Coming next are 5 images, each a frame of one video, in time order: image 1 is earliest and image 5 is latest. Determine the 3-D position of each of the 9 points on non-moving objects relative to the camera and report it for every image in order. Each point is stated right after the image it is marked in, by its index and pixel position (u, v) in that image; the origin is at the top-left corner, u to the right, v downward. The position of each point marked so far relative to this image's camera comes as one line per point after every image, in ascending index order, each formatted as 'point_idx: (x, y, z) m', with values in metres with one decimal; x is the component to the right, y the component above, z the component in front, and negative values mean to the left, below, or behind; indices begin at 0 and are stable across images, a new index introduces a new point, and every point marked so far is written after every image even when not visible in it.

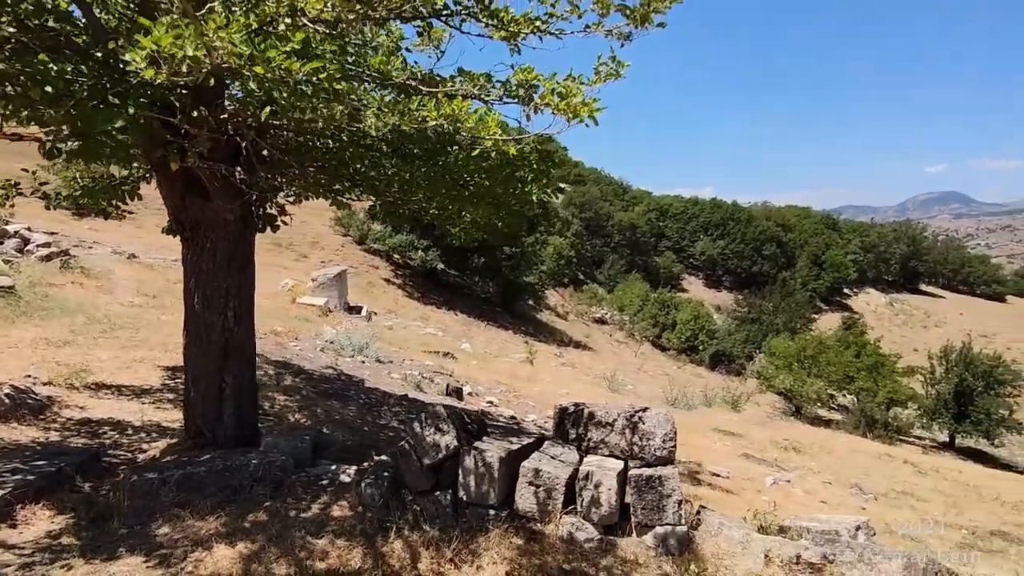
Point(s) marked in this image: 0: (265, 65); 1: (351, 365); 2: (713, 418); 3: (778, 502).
0: (-1.2, +1.1, +3.4) m
1: (-2.6, -1.3, +11.1) m
2: (+5.0, -3.1, +16.2) m
3: (+3.0, -2.4, +7.8) m
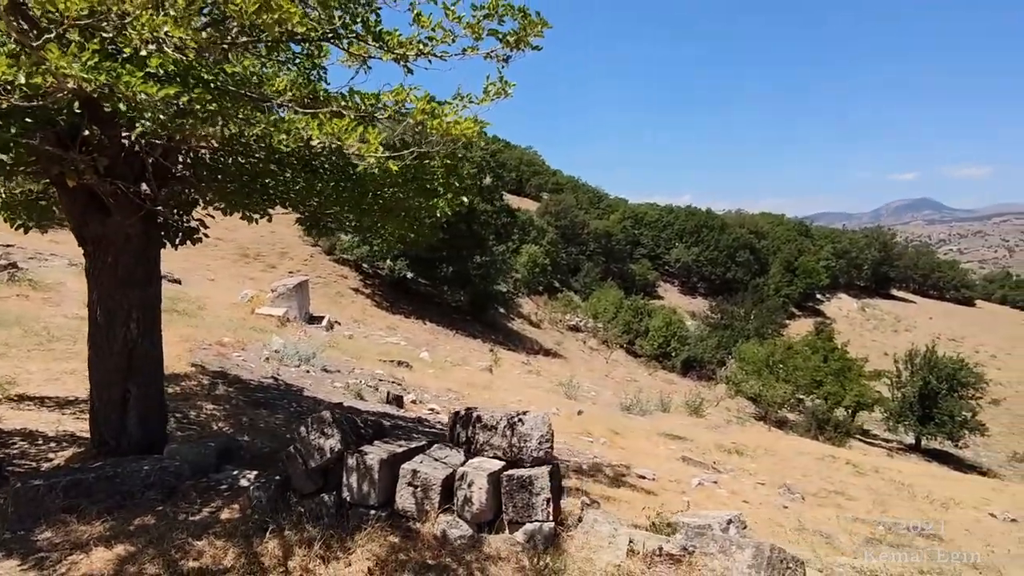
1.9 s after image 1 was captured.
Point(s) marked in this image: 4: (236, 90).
0: (-2.0, +1.0, +3.6) m
1: (-3.6, -1.4, +11.2) m
2: (+3.9, -3.3, +16.5) m
3: (+2.2, -2.5, +8.1) m
4: (-1.9, +1.3, +4.6) m
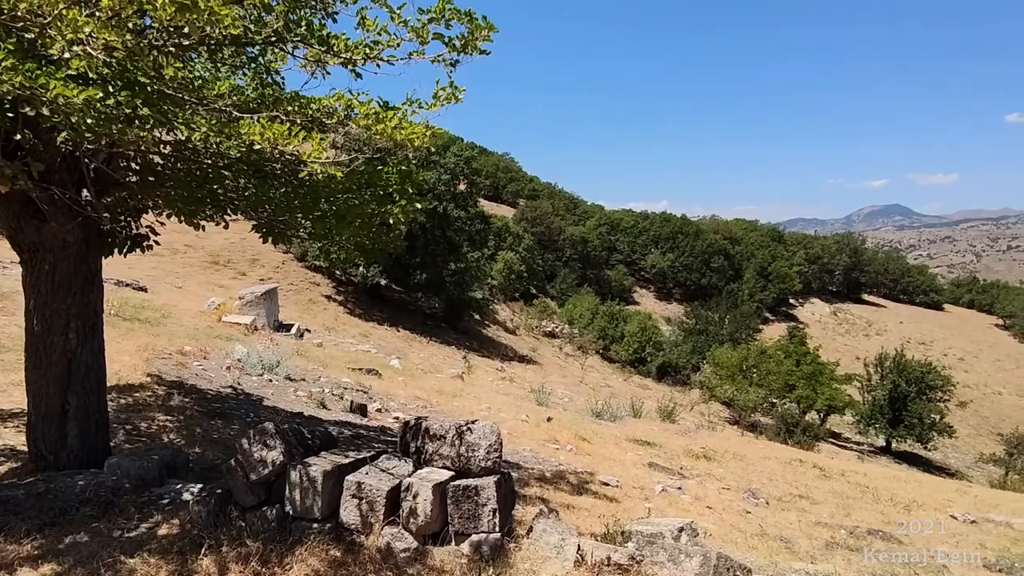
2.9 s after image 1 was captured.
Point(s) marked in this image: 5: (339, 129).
0: (-2.3, +1.0, +3.4) m
1: (-4.1, -1.5, +11.0) m
2: (+3.2, -3.4, +16.5) m
3: (+1.7, -2.6, +8.0) m
4: (-2.2, +1.3, +4.5) m
5: (-1.4, +1.3, +5.5) m
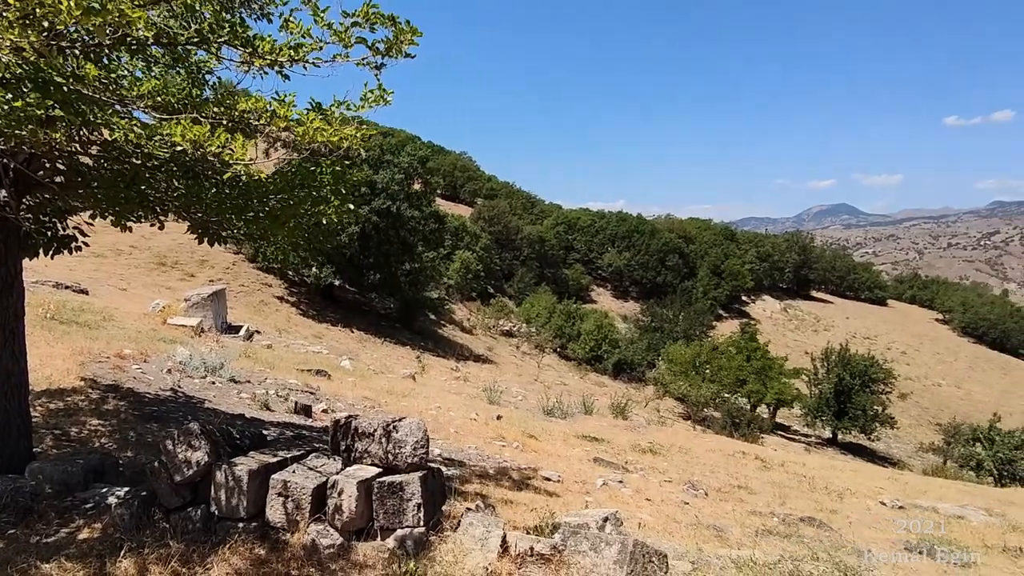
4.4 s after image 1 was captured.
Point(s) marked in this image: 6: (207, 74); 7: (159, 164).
0: (-2.8, +1.0, +3.4) m
1: (-5.0, -1.6, +10.8) m
2: (+2.0, -3.4, +16.8) m
3: (+1.0, -2.6, +8.2) m
4: (-2.8, +1.3, +4.5) m
5: (-2.0, +1.3, +5.5) m
6: (-2.5, +1.8, +5.6) m
7: (-2.8, +1.0, +5.4) m
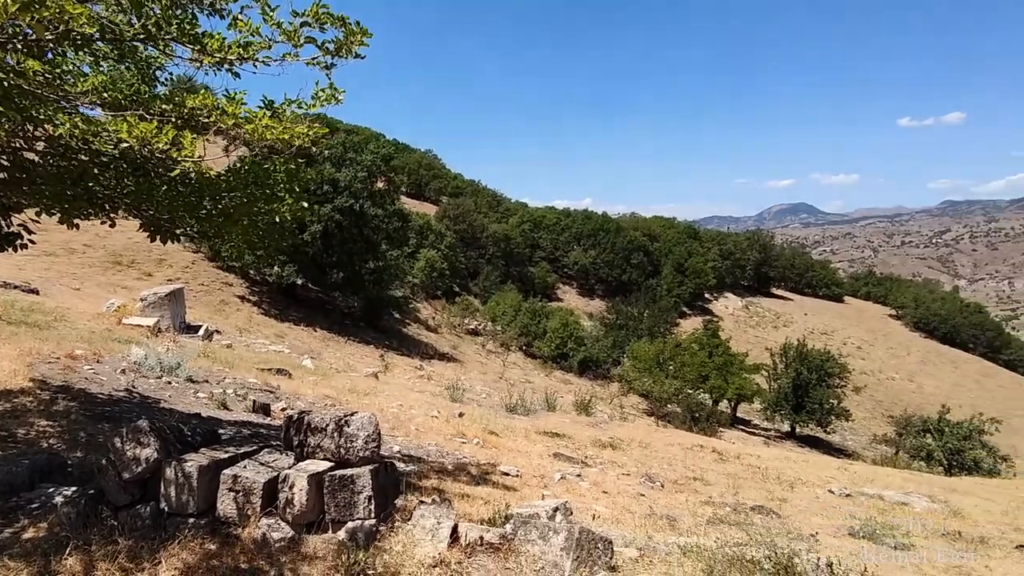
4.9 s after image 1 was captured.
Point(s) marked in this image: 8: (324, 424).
0: (-3.1, +1.0, +3.4) m
1: (-5.6, -1.5, +10.7) m
2: (+1.0, -3.3, +17.0) m
3: (+0.5, -2.5, +8.4) m
4: (-3.1, +1.3, +4.5) m
5: (-2.4, +1.3, +5.5) m
6: (-2.9, +1.8, +5.6) m
7: (-3.2, +1.0, +5.4) m
8: (-1.3, -1.0, +4.9) m
